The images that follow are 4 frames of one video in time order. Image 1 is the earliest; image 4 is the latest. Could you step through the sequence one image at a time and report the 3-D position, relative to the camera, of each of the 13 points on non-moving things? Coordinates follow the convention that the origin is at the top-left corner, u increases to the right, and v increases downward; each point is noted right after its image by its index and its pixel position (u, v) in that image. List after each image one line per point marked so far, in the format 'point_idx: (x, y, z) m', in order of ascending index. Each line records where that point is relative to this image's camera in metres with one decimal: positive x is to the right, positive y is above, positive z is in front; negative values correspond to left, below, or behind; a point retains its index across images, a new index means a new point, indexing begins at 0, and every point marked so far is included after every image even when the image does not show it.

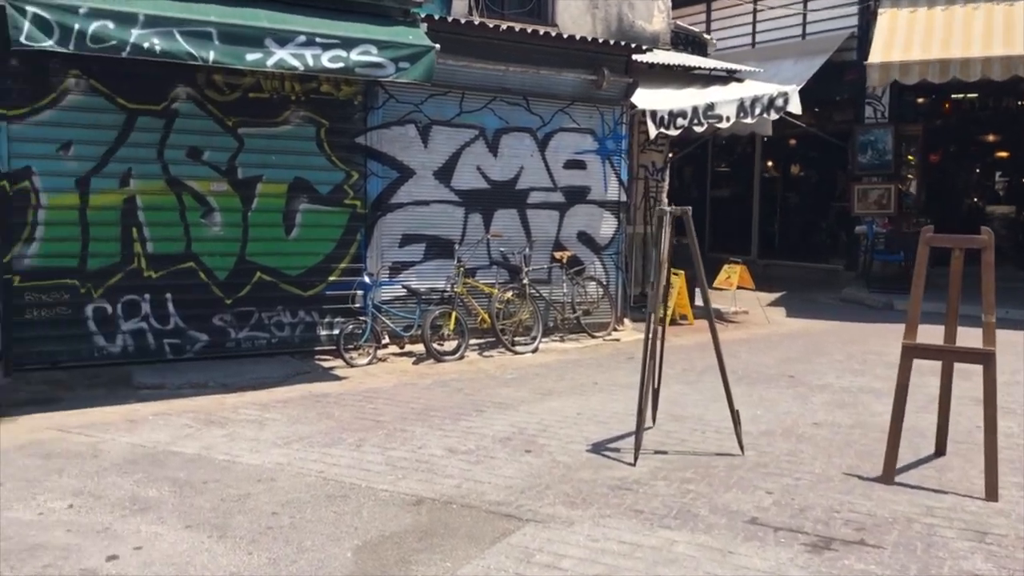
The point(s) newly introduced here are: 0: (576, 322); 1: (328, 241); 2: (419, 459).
0: (+0.8, -0.4, +11.2) m
1: (-2.0, +0.5, +9.5) m
2: (-0.6, -1.2, +6.2) m
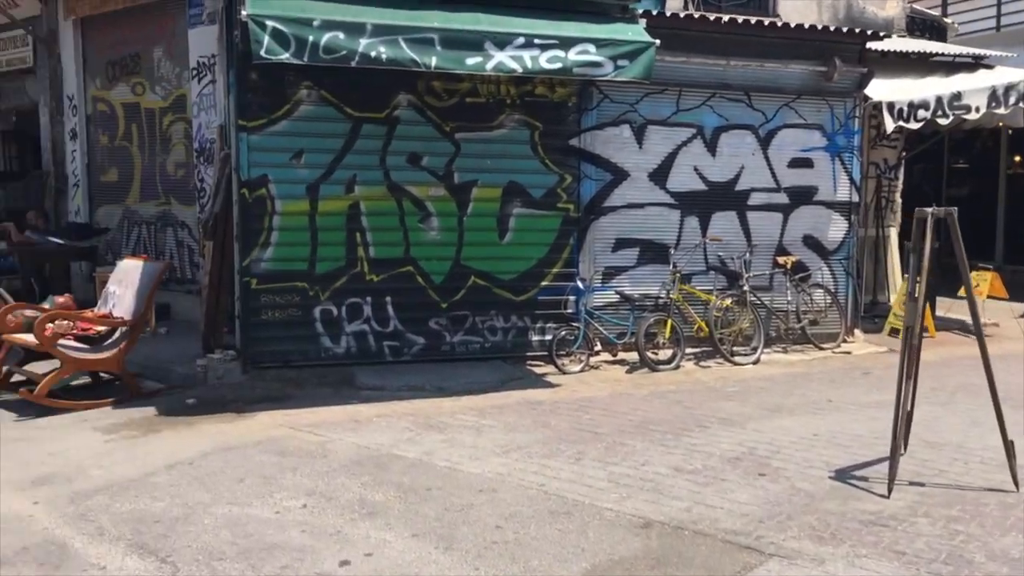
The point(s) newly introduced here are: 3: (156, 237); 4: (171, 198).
0: (+3.4, -0.5, +10.4) m
1: (+0.3, +0.5, +9.4) m
2: (+0.9, -1.2, +5.9) m
3: (-4.6, +0.7, +11.5) m
4: (-4.3, +1.1, +11.3) m
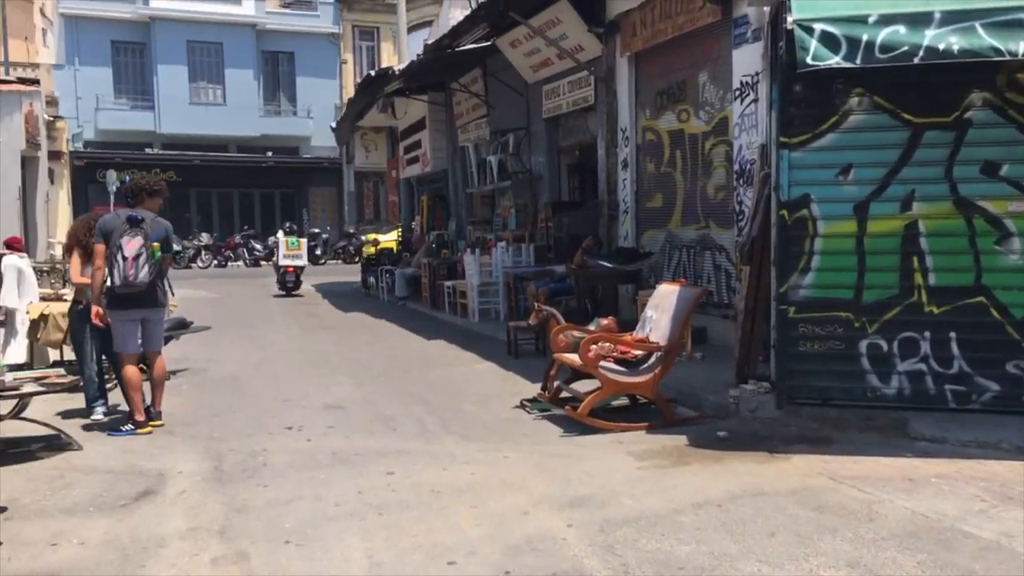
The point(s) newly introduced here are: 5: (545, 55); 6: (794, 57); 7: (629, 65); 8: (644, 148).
0: (+8.4, -0.9, +6.2) m
1: (+5.3, +0.1, +7.1) m
2: (+3.7, -1.5, +3.8) m
3: (+2.4, +0.4, +11.6) m
4: (+2.5, +0.8, +11.2) m
5: (+0.6, +4.0, +15.2) m
6: (+2.1, +1.7, +6.6) m
7: (+1.7, +3.2, +12.9) m
8: (+1.9, +2.0, +12.8) m
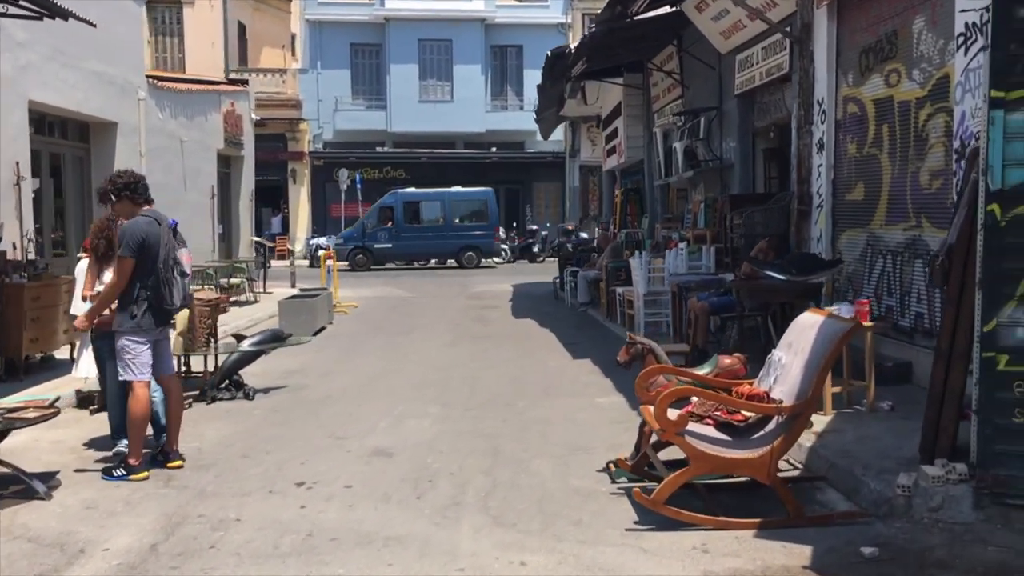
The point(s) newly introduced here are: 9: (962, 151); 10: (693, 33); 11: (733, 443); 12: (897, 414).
0: (+8.0, -1.2, +1.8) m
1: (+5.3, -0.1, +3.5) m
2: (+2.9, -1.7, +0.8) m
3: (+3.8, +0.2, +8.6) m
4: (+3.8, +0.6, +8.3) m
5: (+3.1, +3.8, +12.6) m
6: (+2.1, +1.5, +3.9) m
7: (+3.5, +3.1, +10.1) m
8: (+3.7, +1.8, +9.9) m
9: (+3.7, +1.1, +7.4) m
10: (+3.1, +4.5, +15.6) m
11: (+1.3, -0.9, +5.2) m
12: (+3.0, -1.0, +7.0) m
